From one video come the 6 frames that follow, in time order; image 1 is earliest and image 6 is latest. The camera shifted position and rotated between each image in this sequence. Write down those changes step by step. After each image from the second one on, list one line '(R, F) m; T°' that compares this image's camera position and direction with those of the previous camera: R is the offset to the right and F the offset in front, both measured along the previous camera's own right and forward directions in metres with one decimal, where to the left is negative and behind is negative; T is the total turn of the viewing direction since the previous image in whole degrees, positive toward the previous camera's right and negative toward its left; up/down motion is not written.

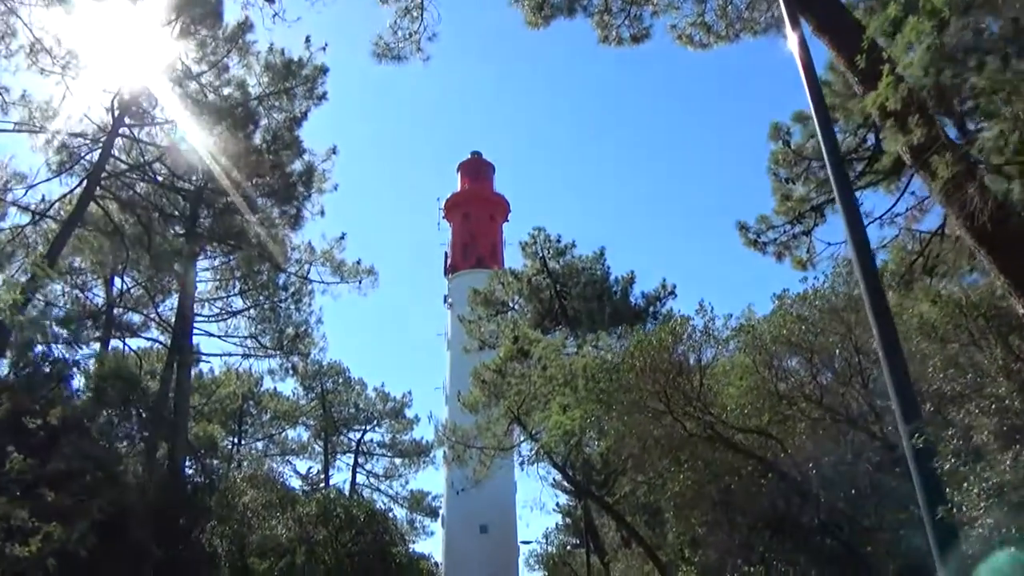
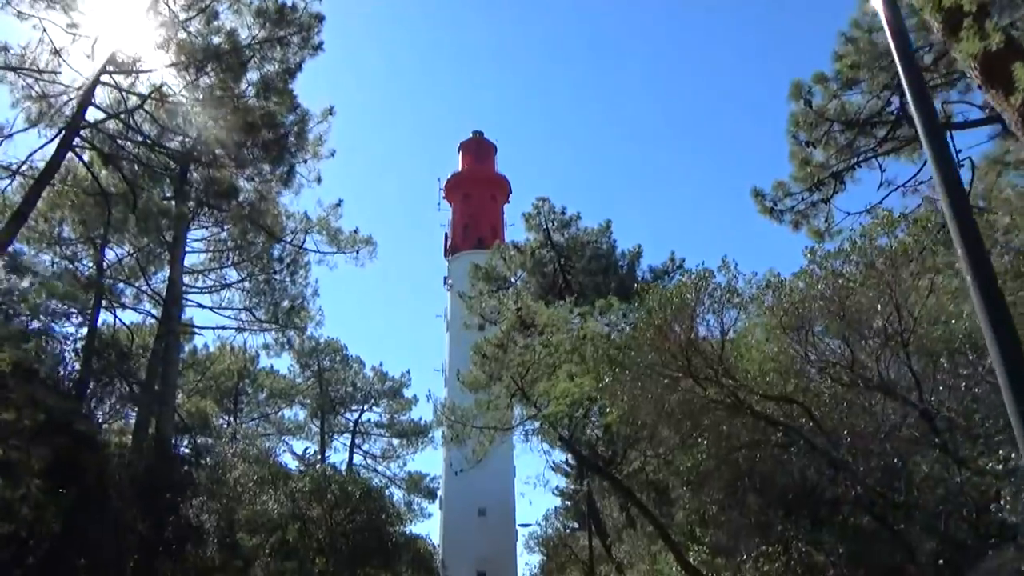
(-0.1, +0.7) m; 0°
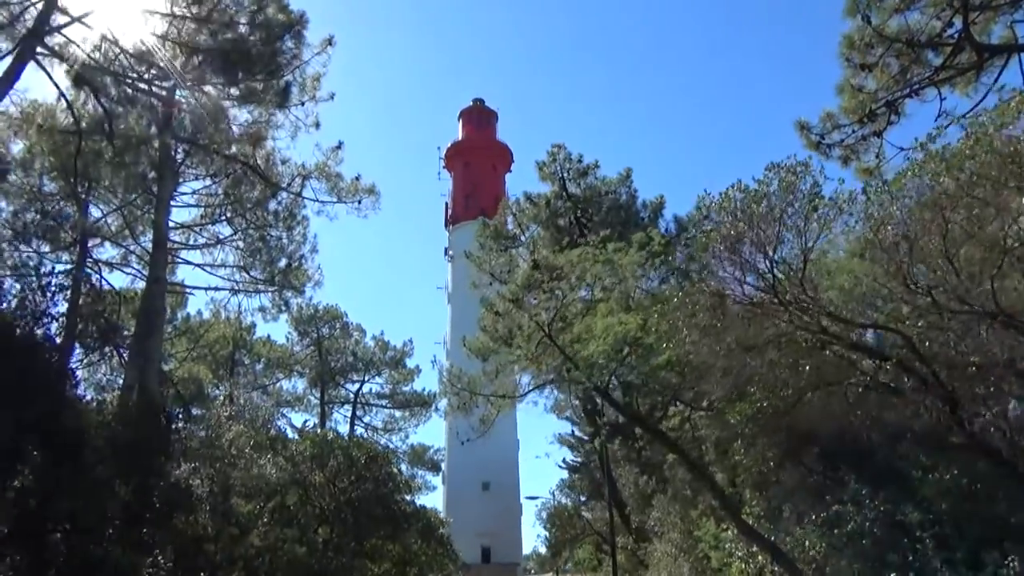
(-0.4, +1.4) m; 0°
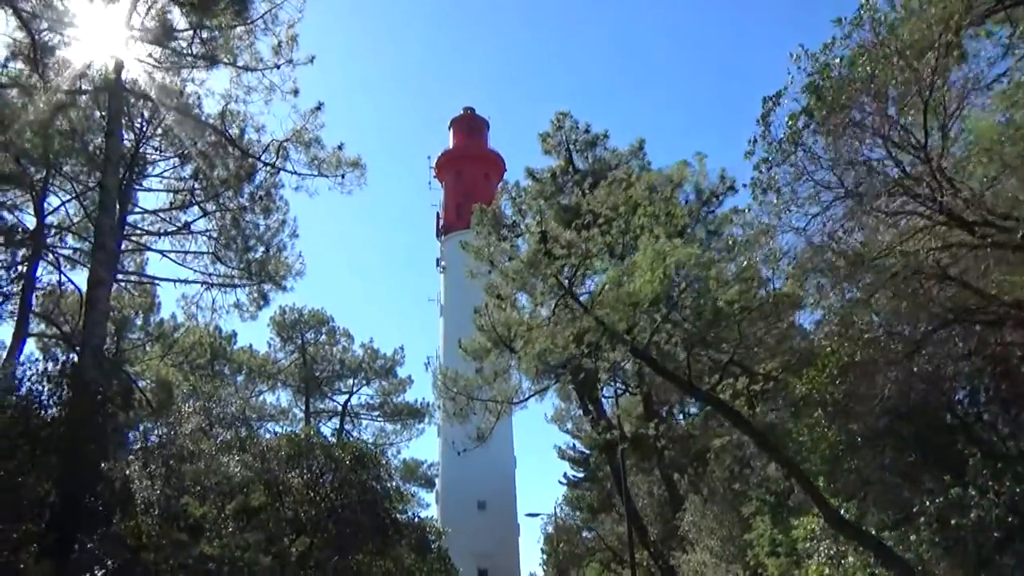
(-0.2, +2.1) m; +1°
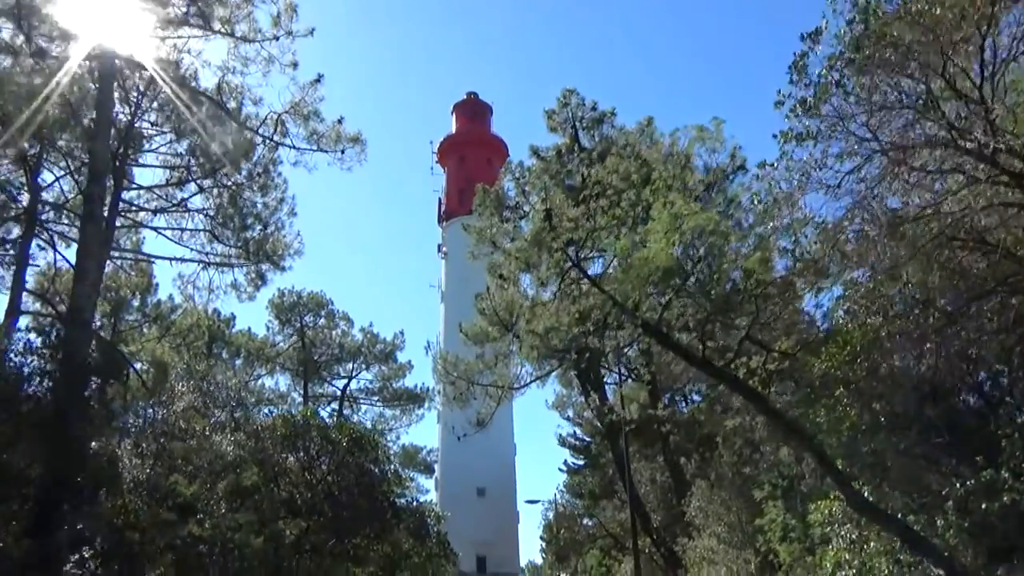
(0.0, +0.4) m; 0°
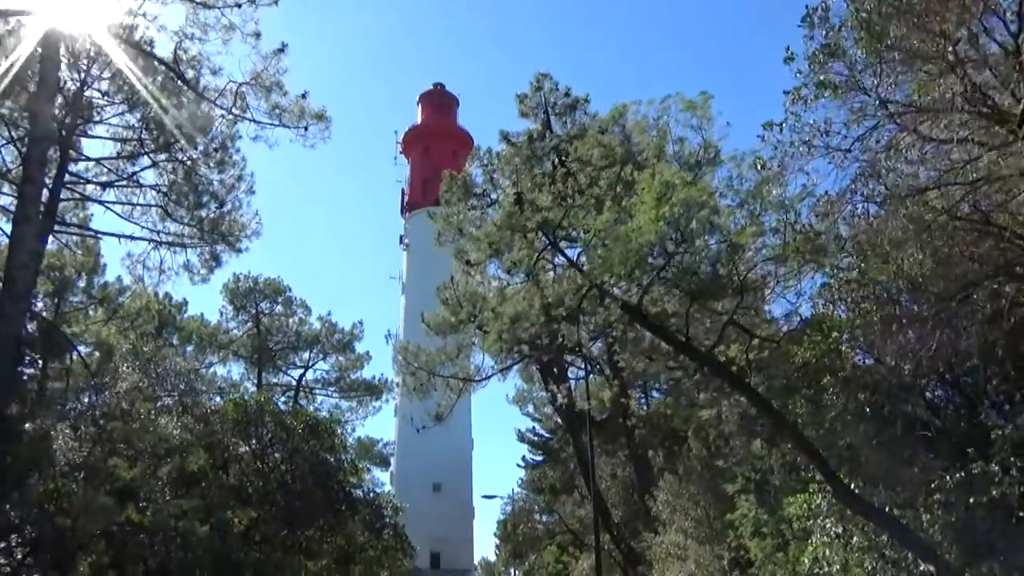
(-0.1, +0.5) m; +2°
